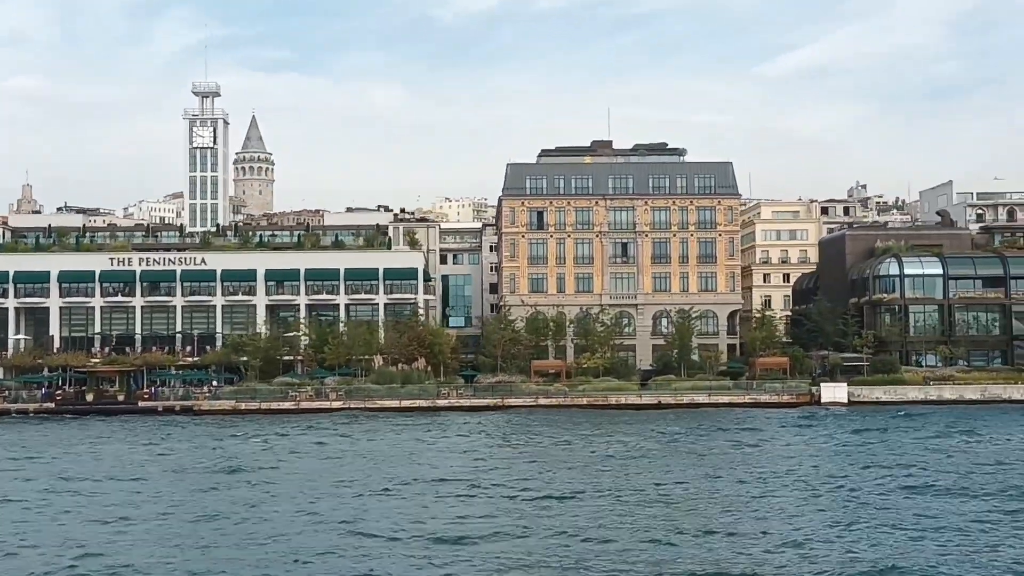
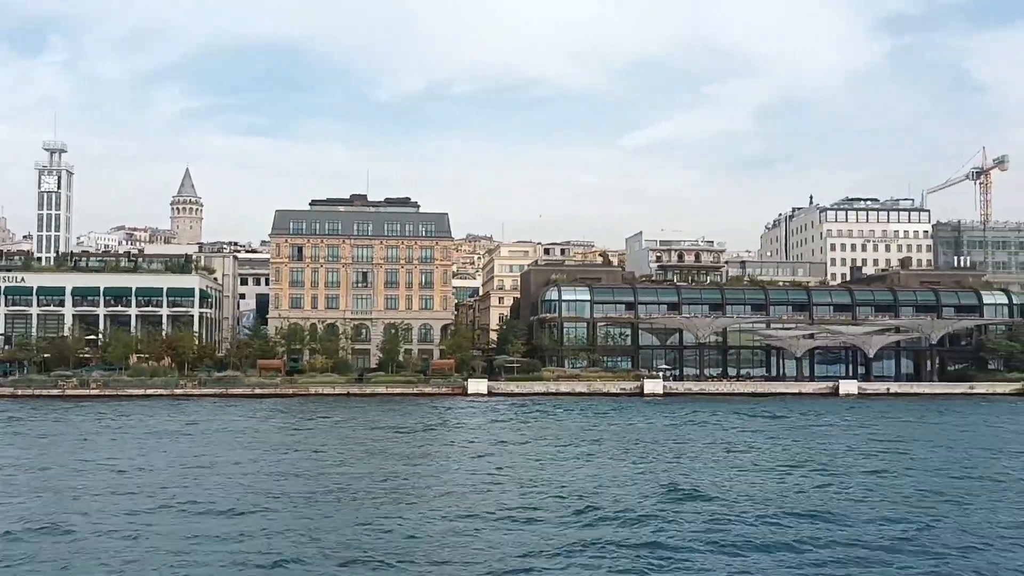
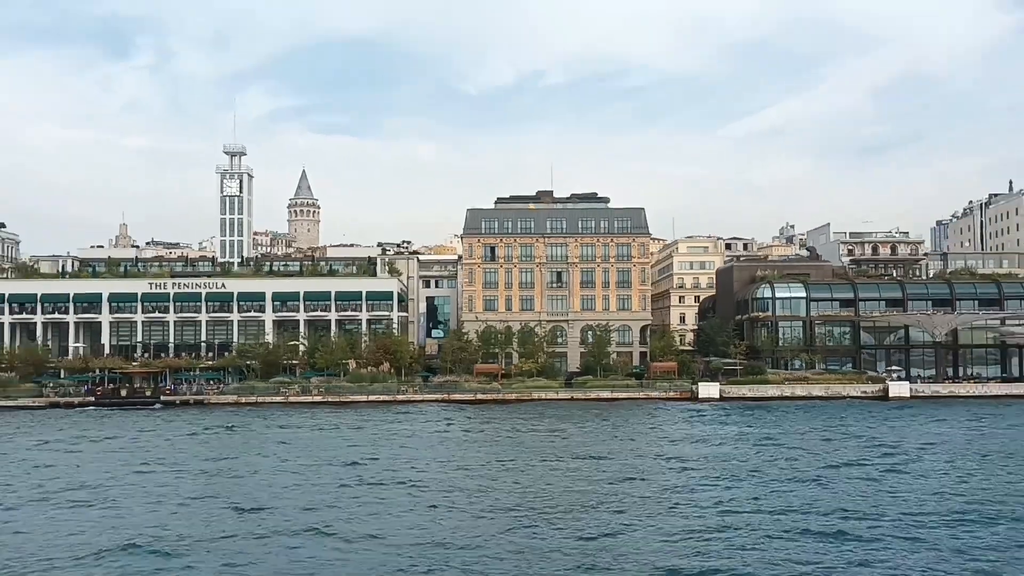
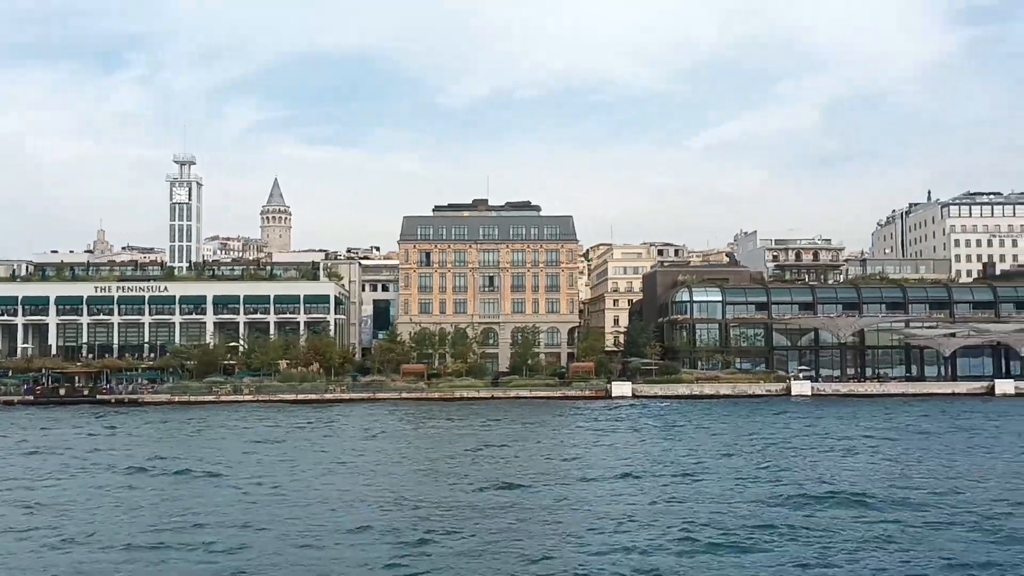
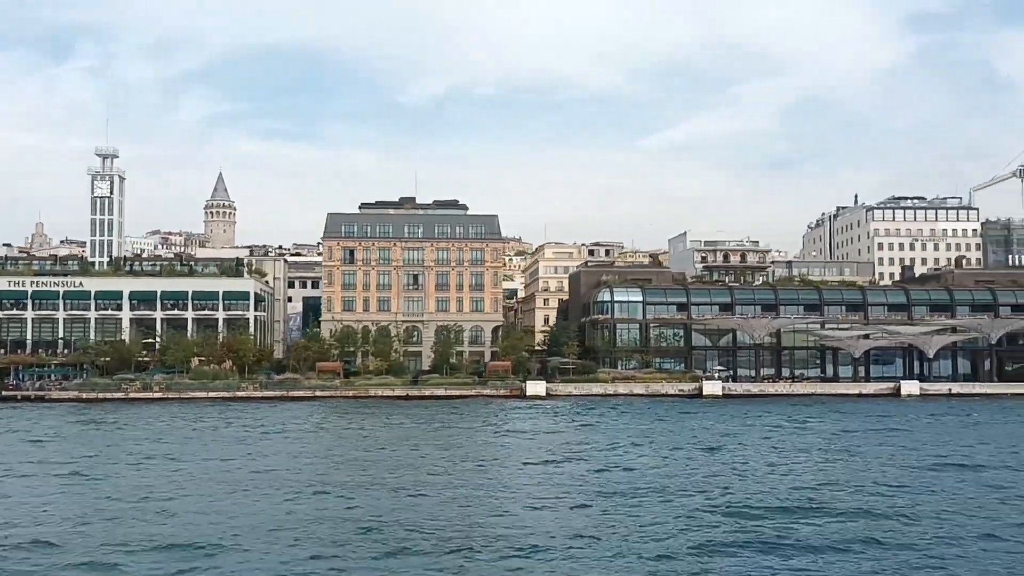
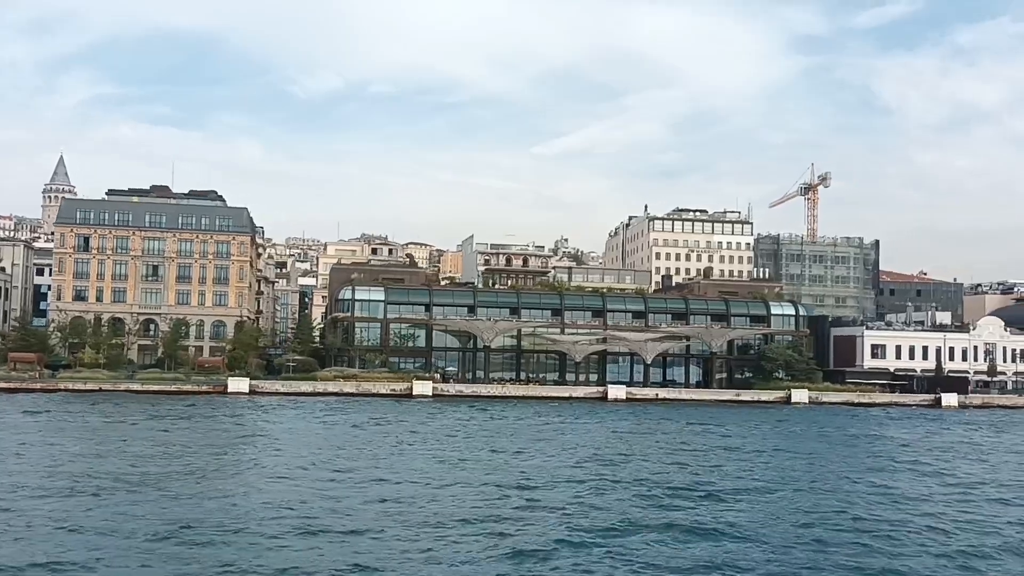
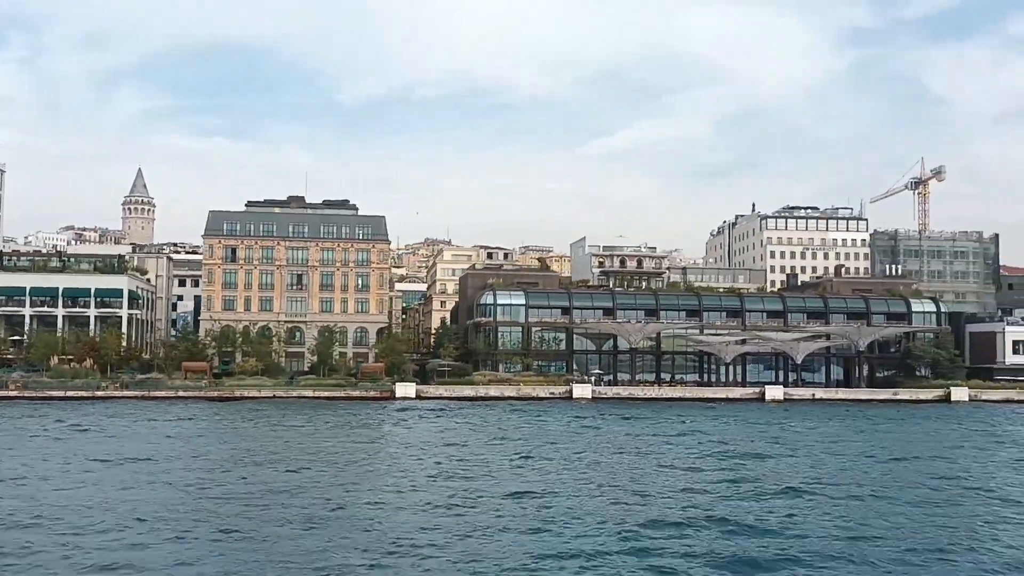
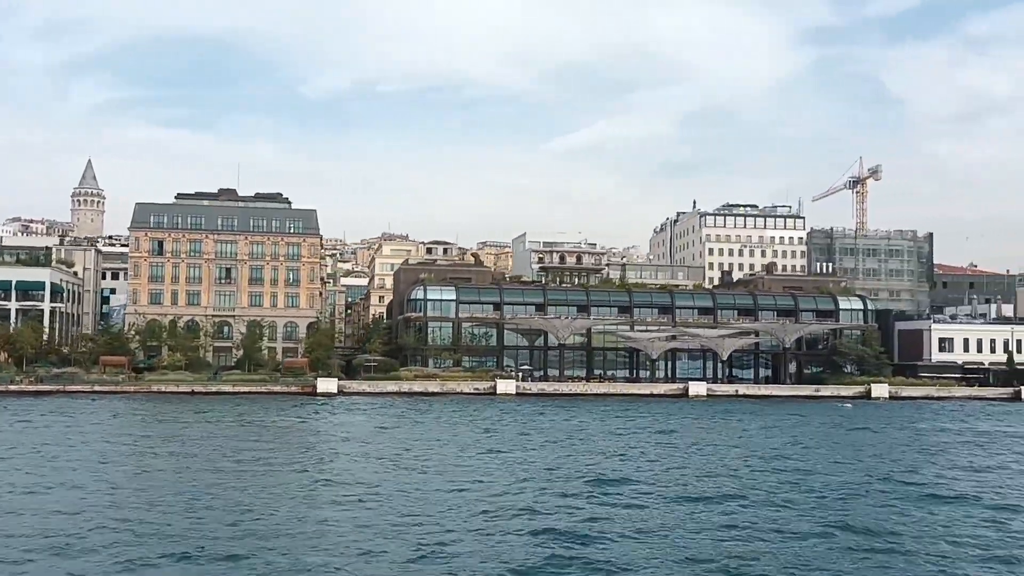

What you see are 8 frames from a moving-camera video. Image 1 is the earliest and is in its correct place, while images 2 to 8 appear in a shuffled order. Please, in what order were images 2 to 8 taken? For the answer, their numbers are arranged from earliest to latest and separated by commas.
3, 4, 5, 2, 7, 8, 6
